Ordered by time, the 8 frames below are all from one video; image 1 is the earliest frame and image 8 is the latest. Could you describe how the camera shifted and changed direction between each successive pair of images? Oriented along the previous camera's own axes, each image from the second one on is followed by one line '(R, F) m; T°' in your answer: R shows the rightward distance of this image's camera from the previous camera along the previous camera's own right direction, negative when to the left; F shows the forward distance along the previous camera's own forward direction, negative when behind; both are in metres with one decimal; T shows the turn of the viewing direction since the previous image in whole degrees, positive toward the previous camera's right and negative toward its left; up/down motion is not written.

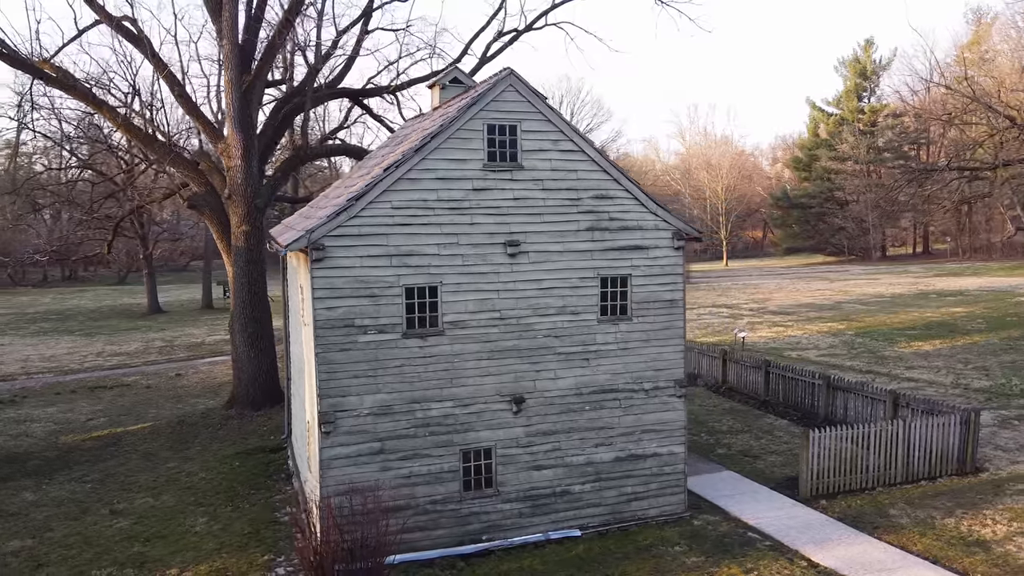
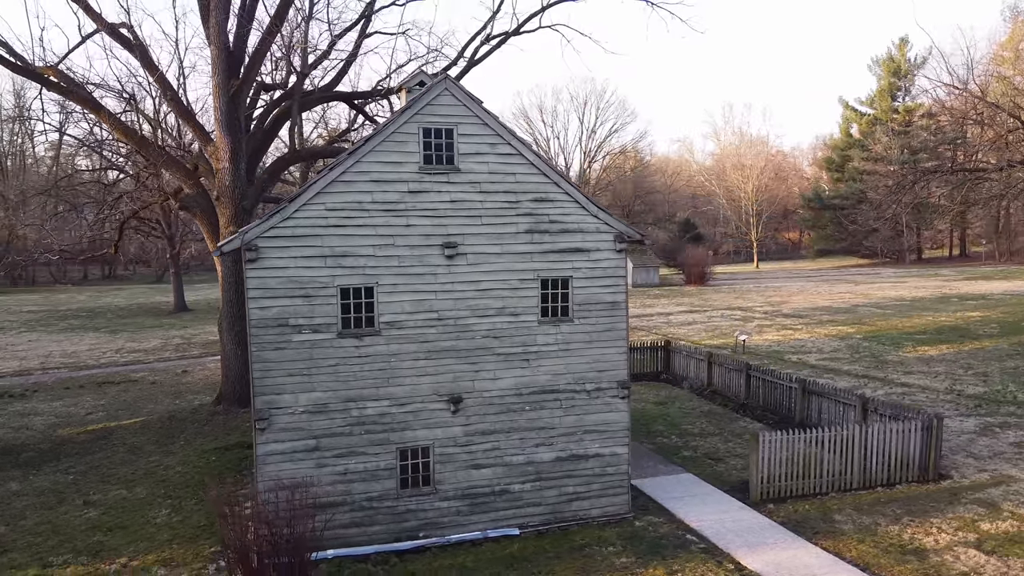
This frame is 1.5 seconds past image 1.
(+1.5, -0.1) m; -2°
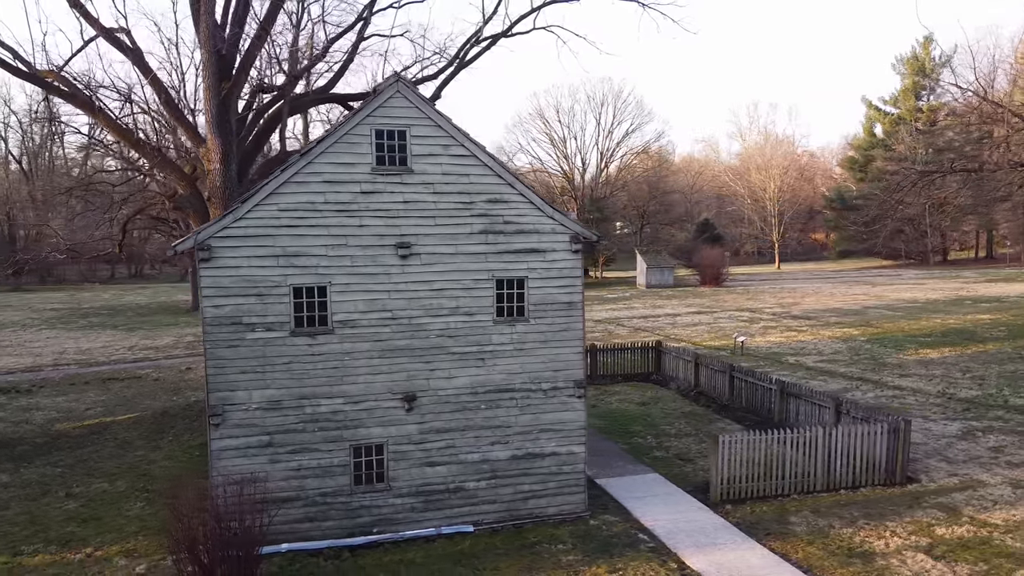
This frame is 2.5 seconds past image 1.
(+1.1, -0.1) m; -2°
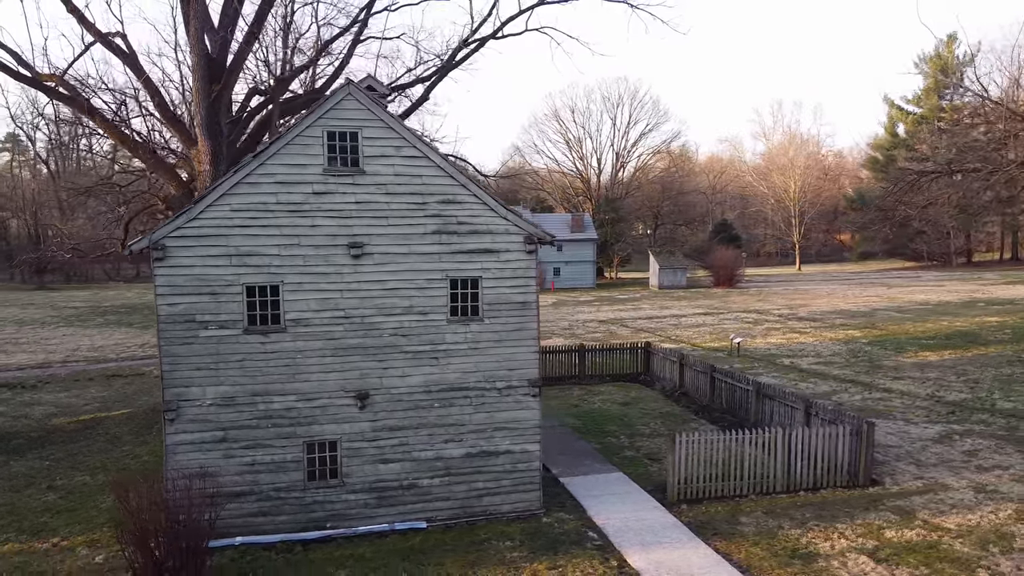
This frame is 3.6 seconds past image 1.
(+1.1, -0.1) m; -2°
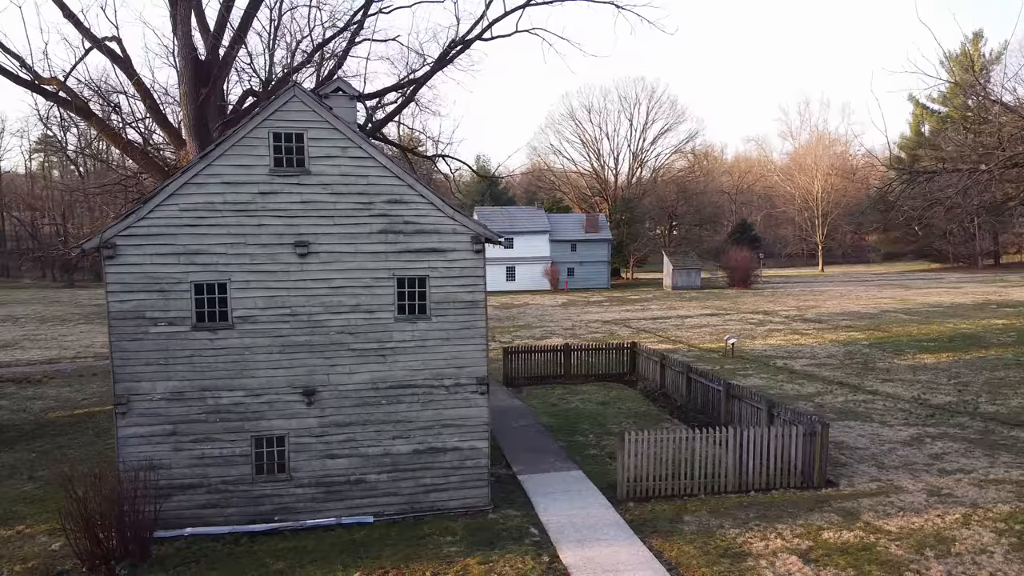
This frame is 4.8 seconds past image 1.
(+1.3, -0.1) m; -2°
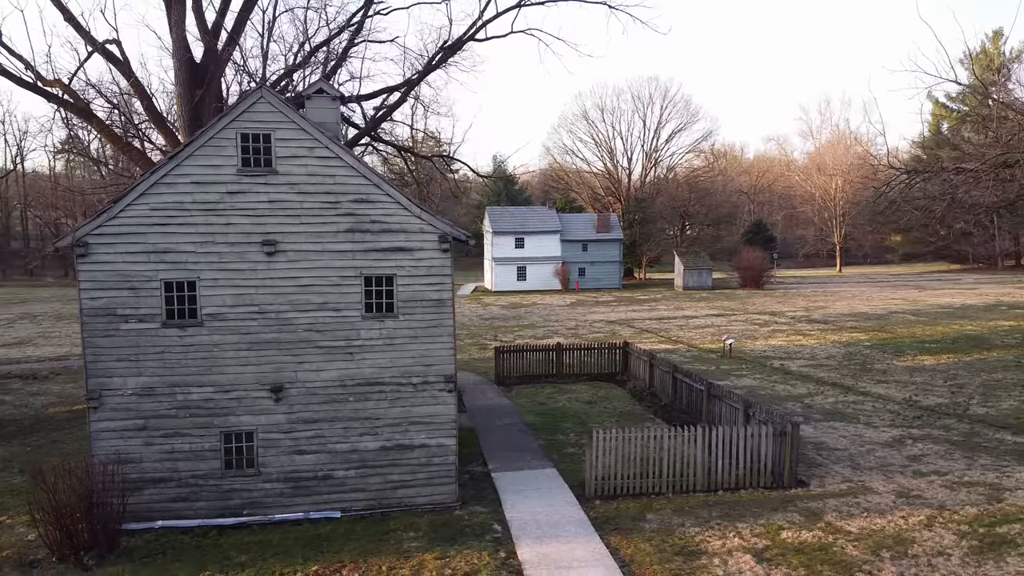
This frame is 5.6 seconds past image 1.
(+0.9, -0.1) m; -1°
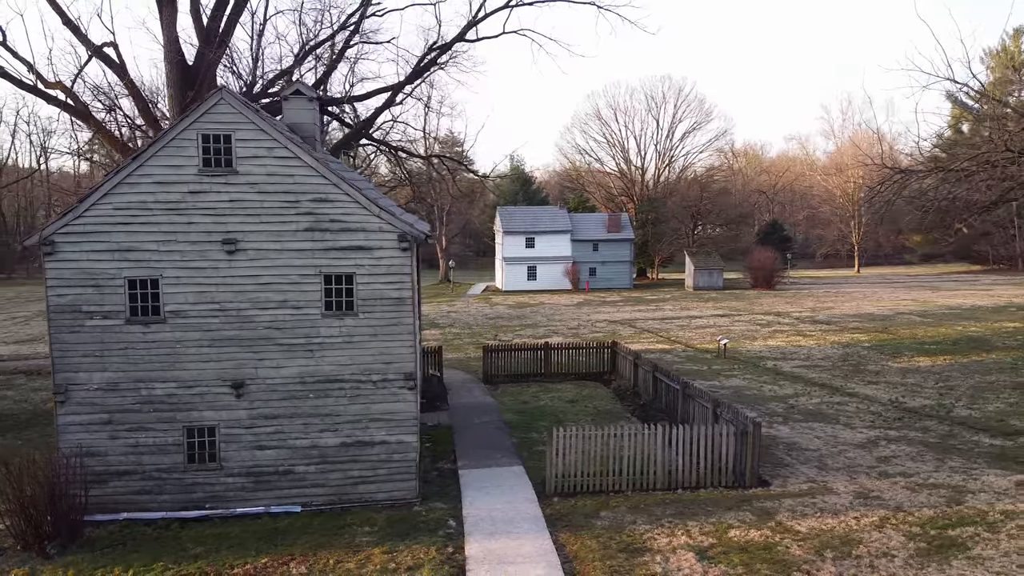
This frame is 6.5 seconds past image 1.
(+1.0, -0.1) m; -1°
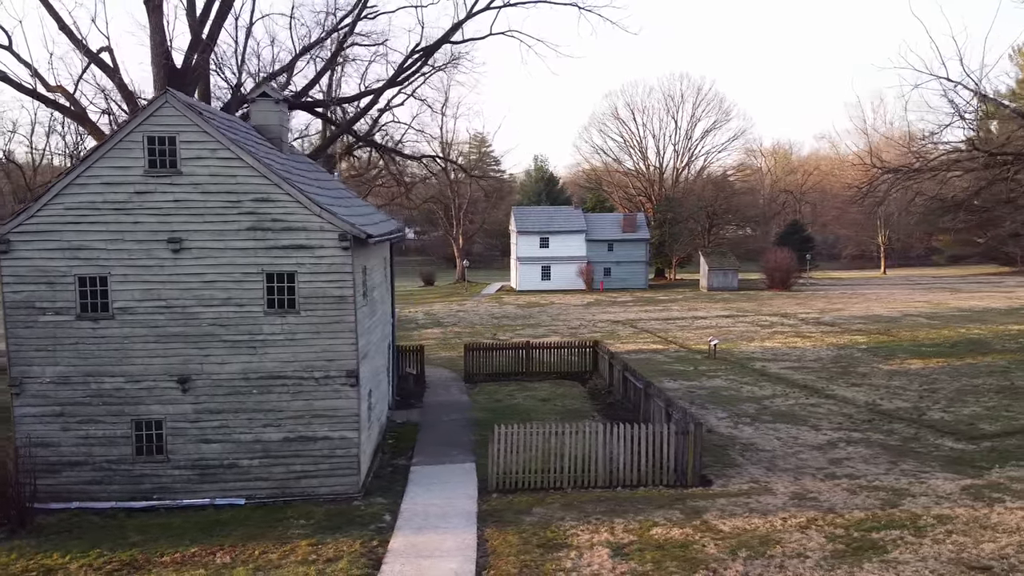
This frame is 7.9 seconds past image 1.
(+1.5, -0.2) m; -2°
